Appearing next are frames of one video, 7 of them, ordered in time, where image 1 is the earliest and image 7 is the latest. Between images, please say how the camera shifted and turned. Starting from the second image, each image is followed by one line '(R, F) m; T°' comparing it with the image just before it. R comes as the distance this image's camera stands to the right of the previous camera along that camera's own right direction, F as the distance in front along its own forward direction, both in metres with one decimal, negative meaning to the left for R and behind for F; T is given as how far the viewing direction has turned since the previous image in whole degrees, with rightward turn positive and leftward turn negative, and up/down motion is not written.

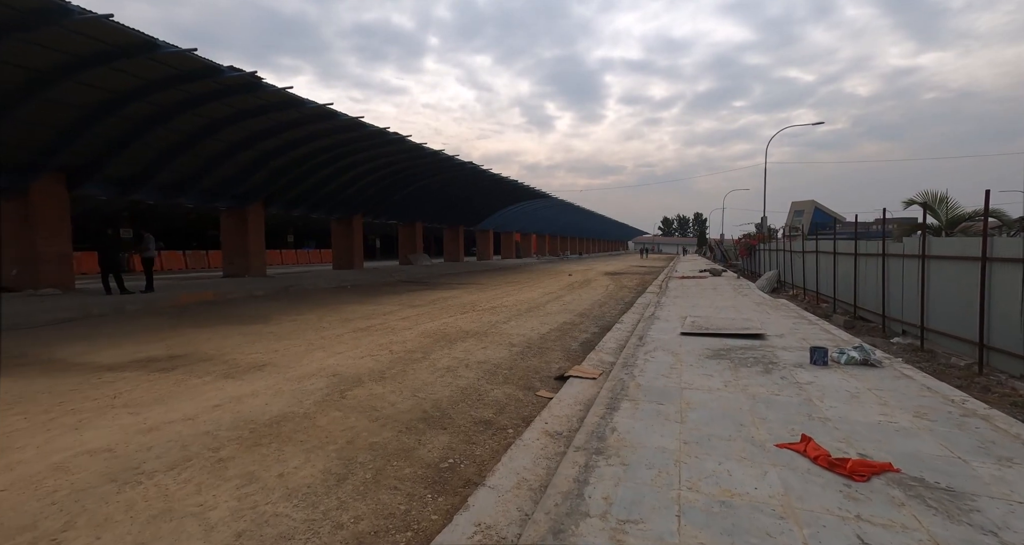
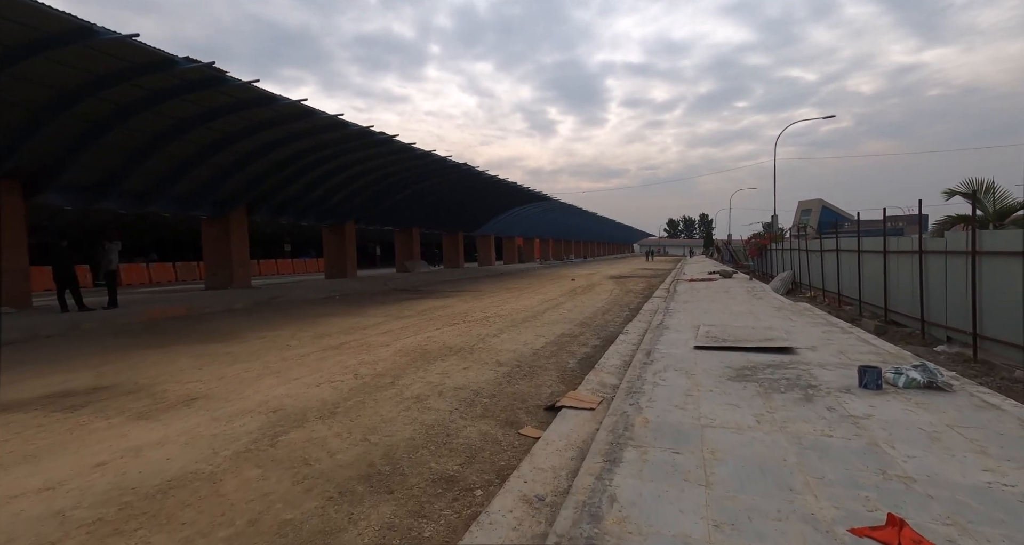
(+0.3, +1.0) m; -1°
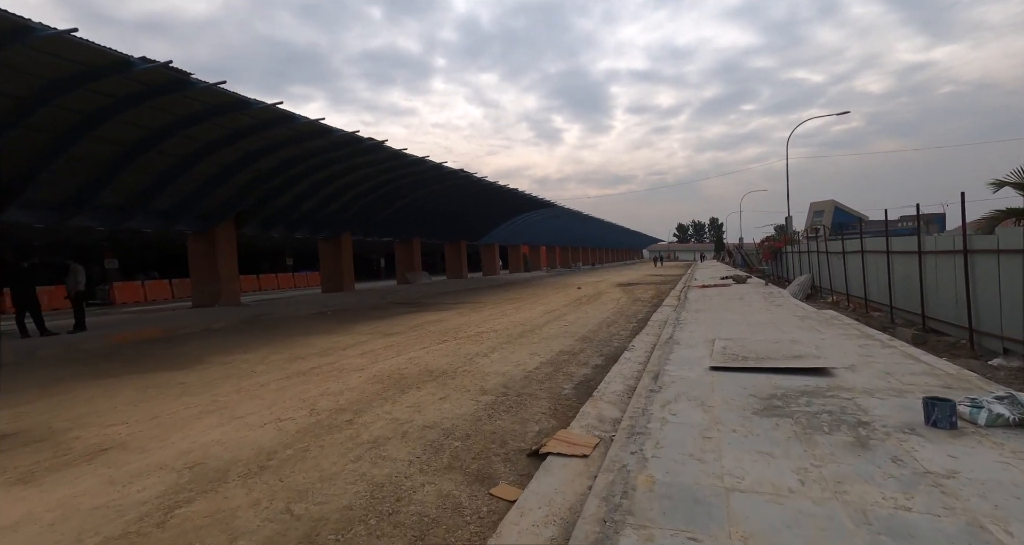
(+0.3, +0.9) m; -1°
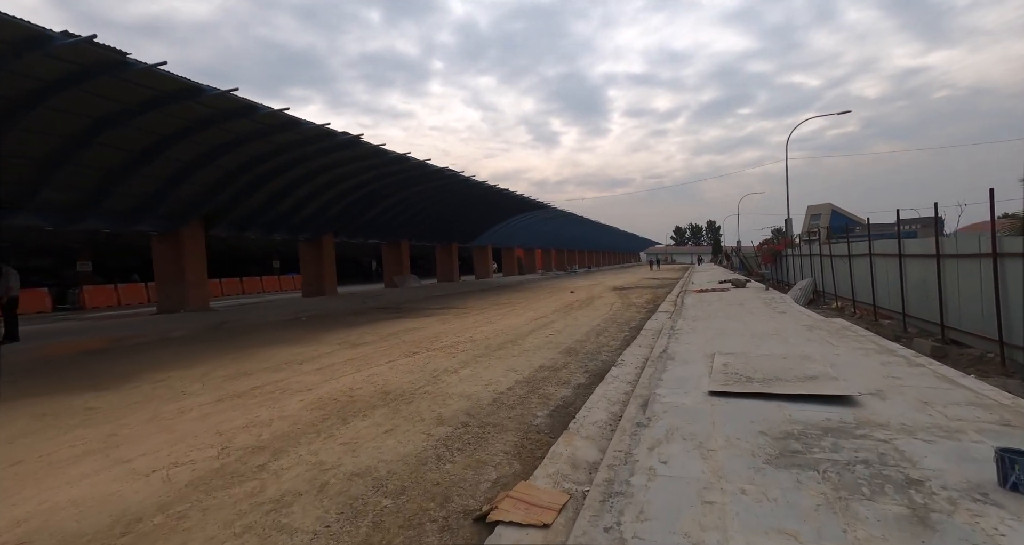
(+0.4, +0.9) m; 0°
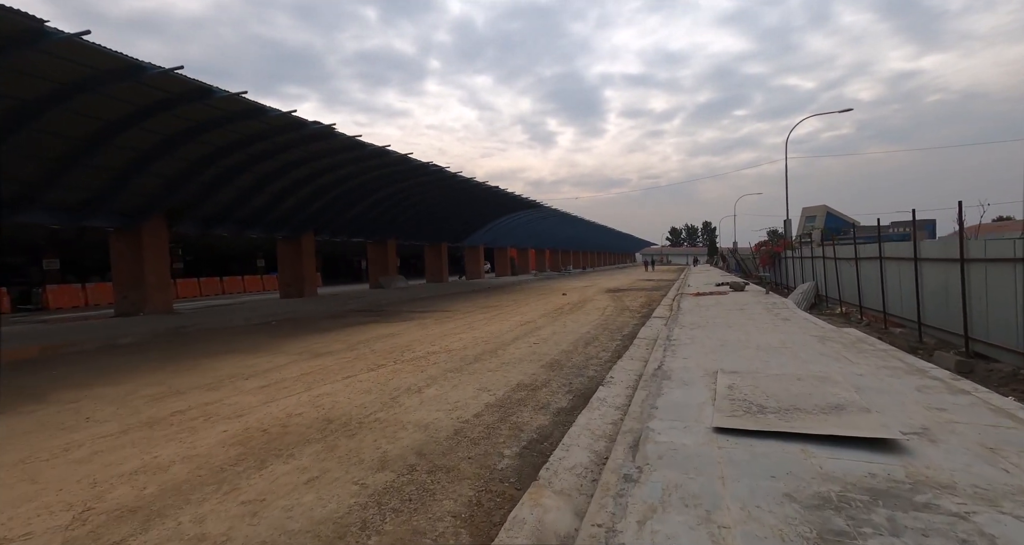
(+0.3, +0.9) m; +1°
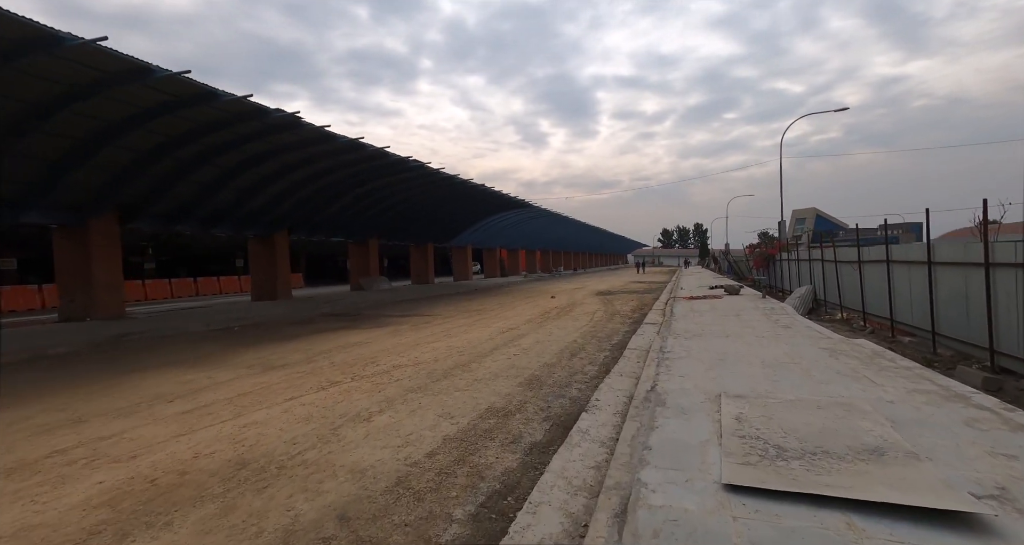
(+0.3, +1.0) m; +1°
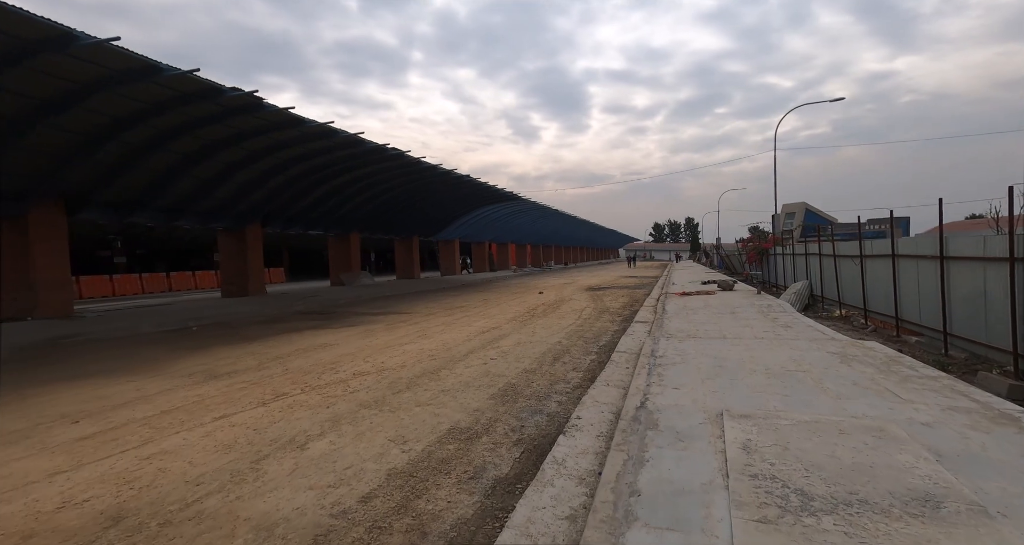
(+0.3, +0.9) m; +1°
